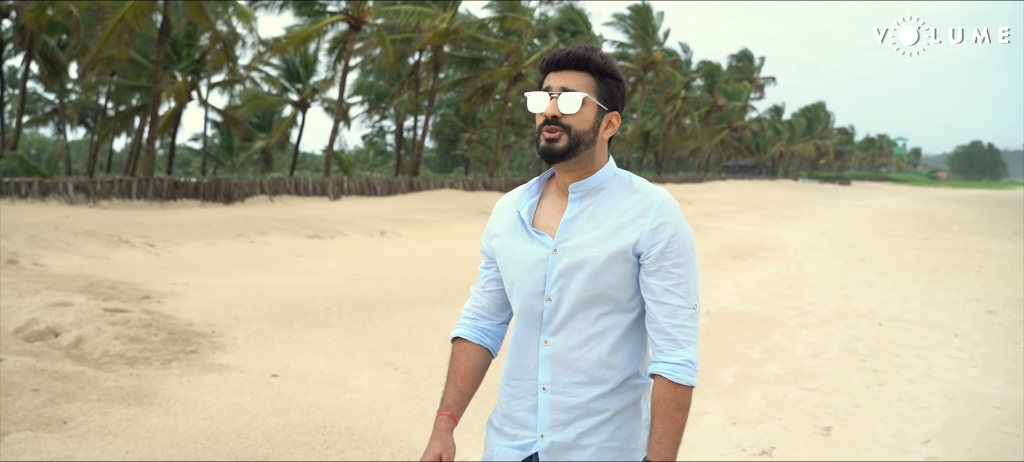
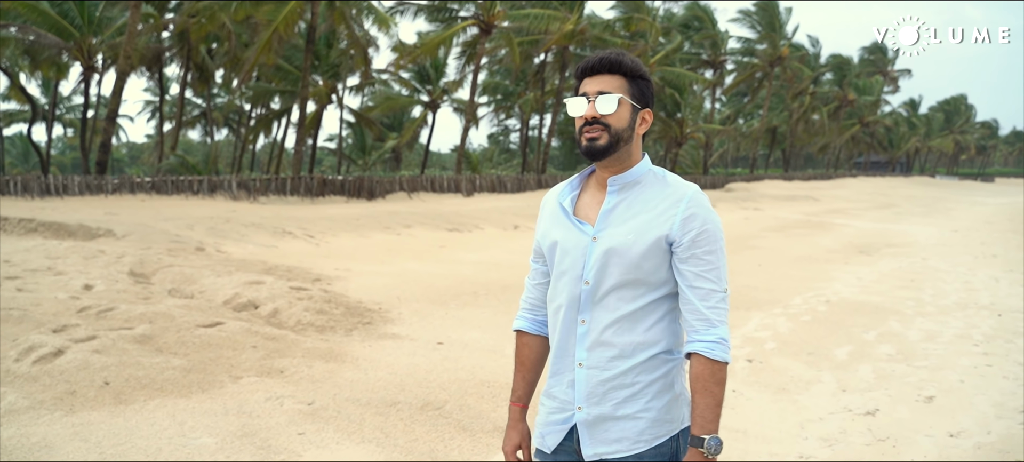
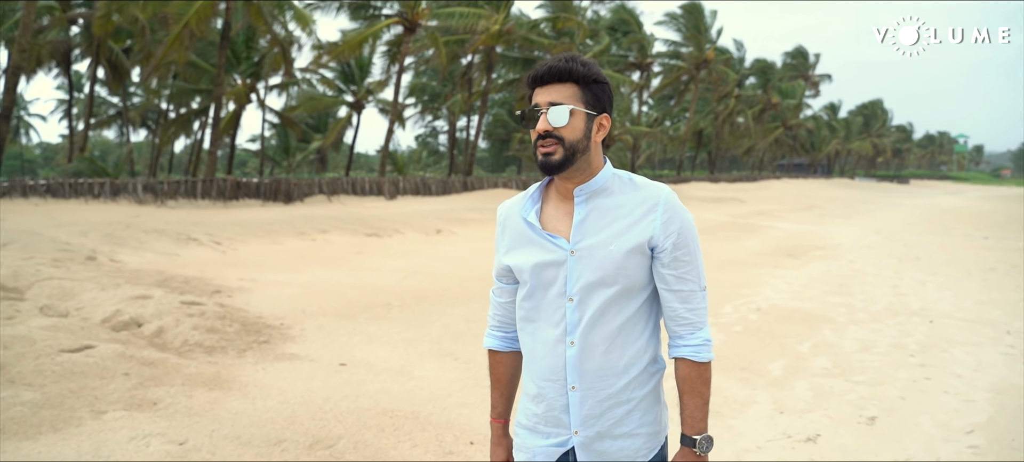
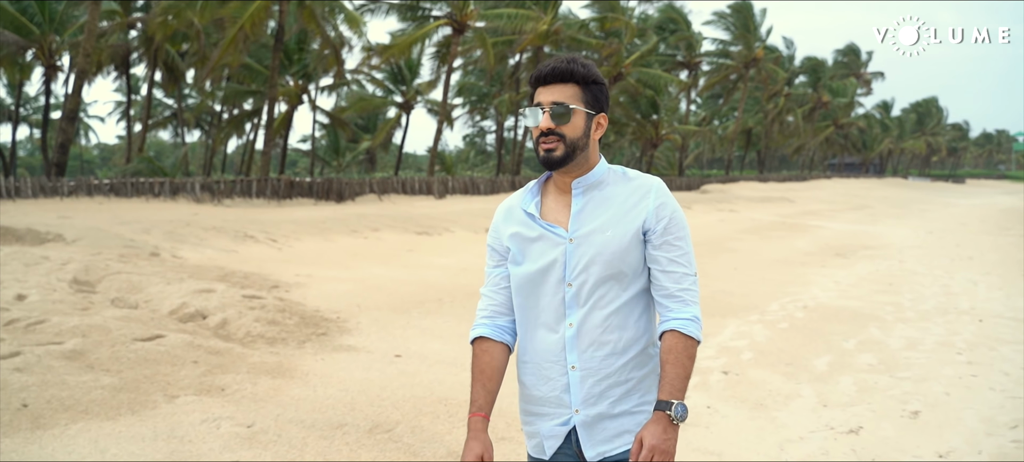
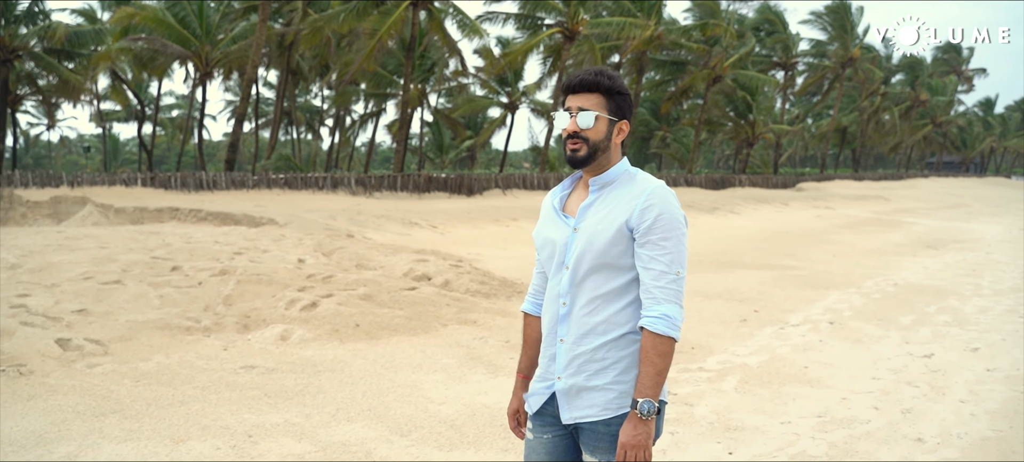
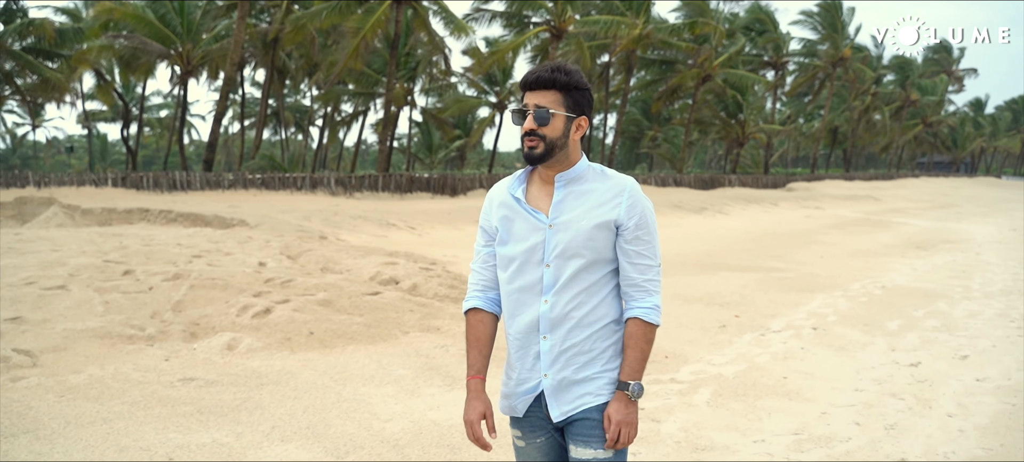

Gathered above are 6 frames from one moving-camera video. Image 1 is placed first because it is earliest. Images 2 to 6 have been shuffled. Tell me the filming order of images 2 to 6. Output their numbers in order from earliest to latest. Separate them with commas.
3, 4, 2, 6, 5
